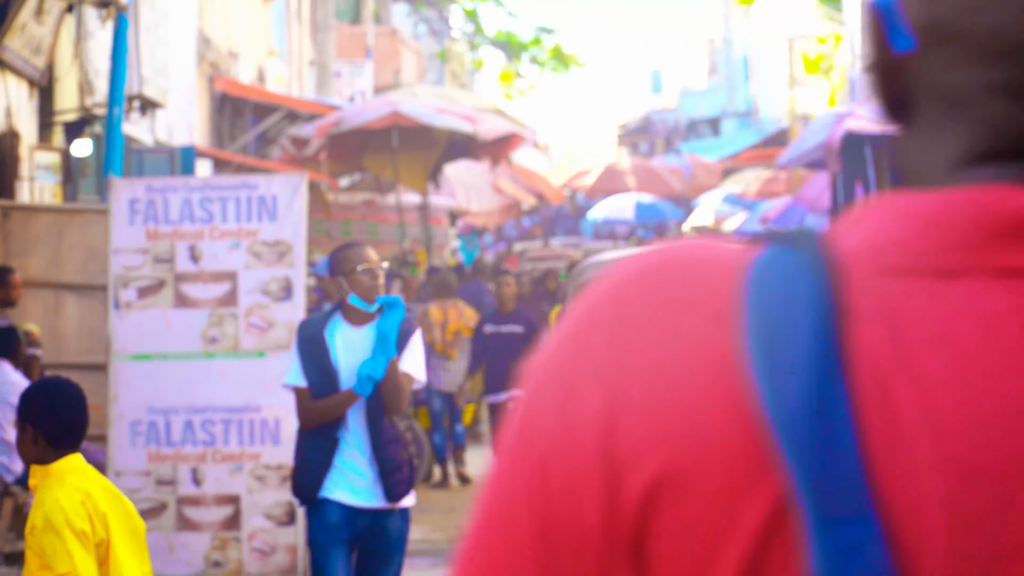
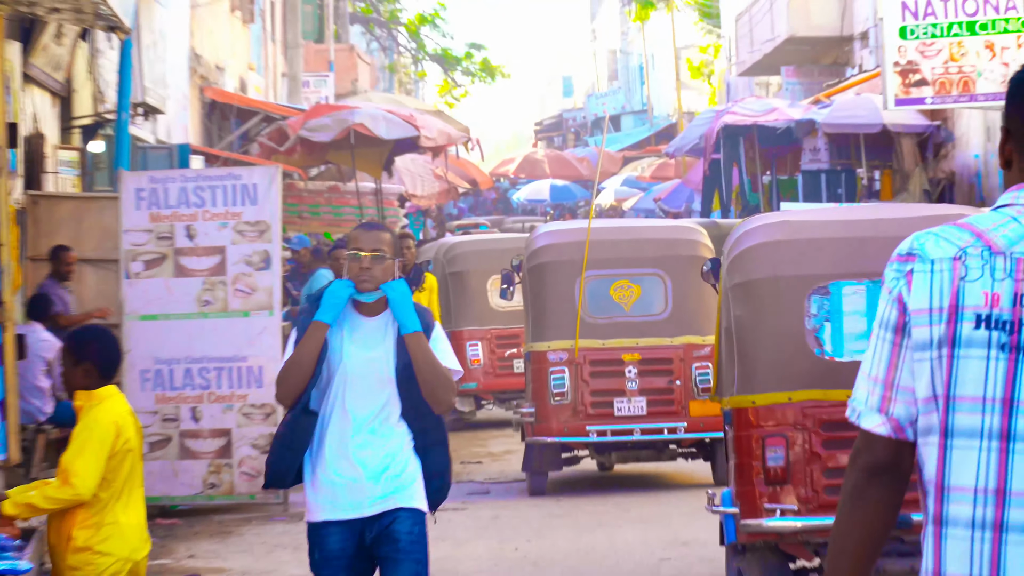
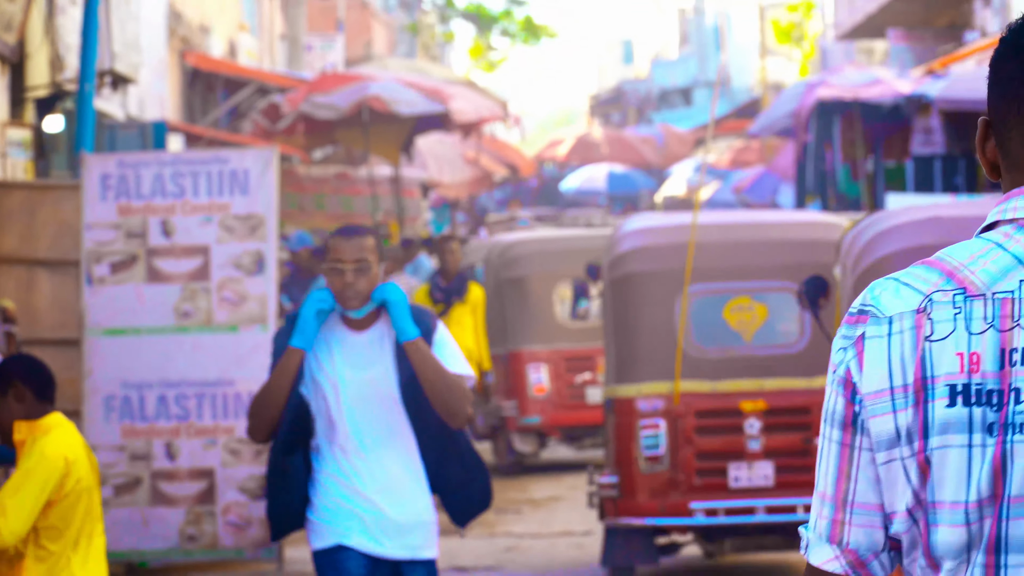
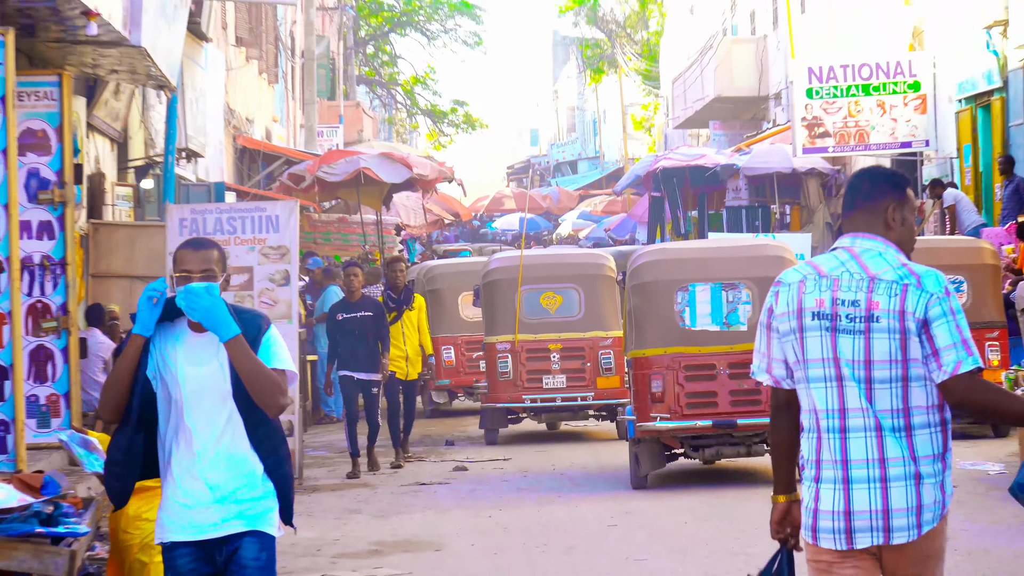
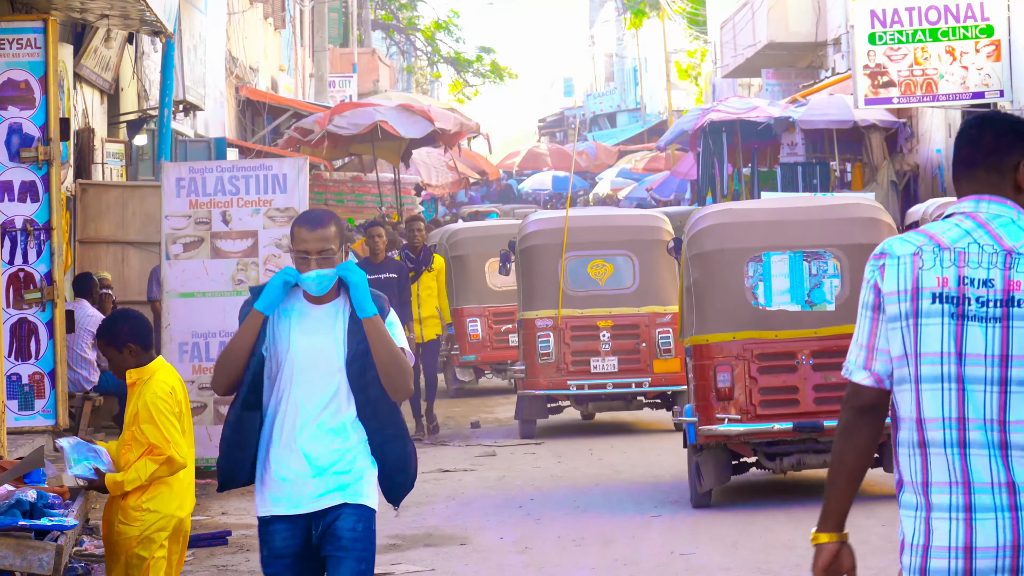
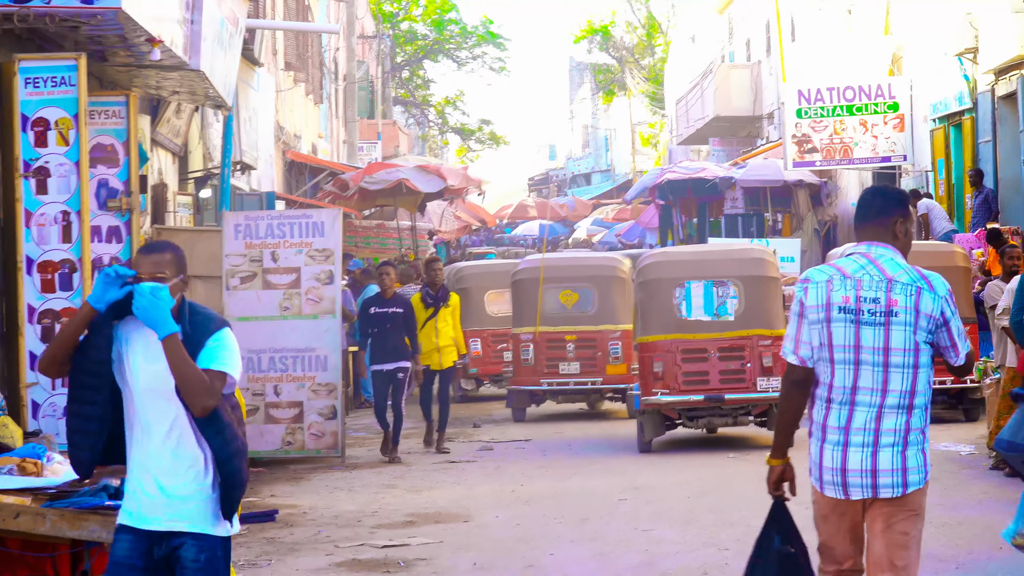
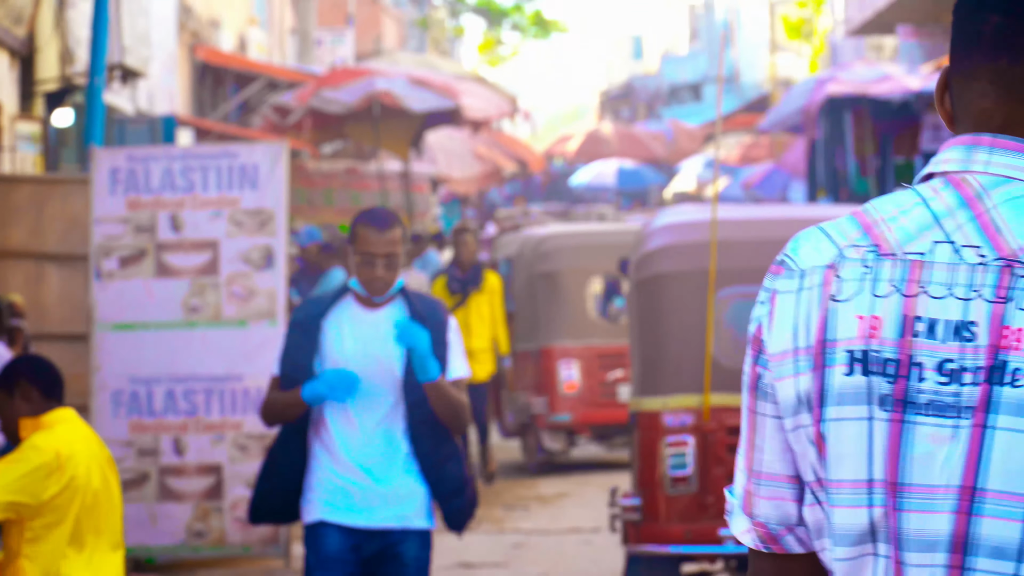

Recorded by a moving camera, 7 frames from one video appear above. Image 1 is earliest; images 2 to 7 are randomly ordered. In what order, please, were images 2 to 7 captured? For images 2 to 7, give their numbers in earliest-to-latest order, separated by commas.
7, 3, 2, 5, 4, 6
